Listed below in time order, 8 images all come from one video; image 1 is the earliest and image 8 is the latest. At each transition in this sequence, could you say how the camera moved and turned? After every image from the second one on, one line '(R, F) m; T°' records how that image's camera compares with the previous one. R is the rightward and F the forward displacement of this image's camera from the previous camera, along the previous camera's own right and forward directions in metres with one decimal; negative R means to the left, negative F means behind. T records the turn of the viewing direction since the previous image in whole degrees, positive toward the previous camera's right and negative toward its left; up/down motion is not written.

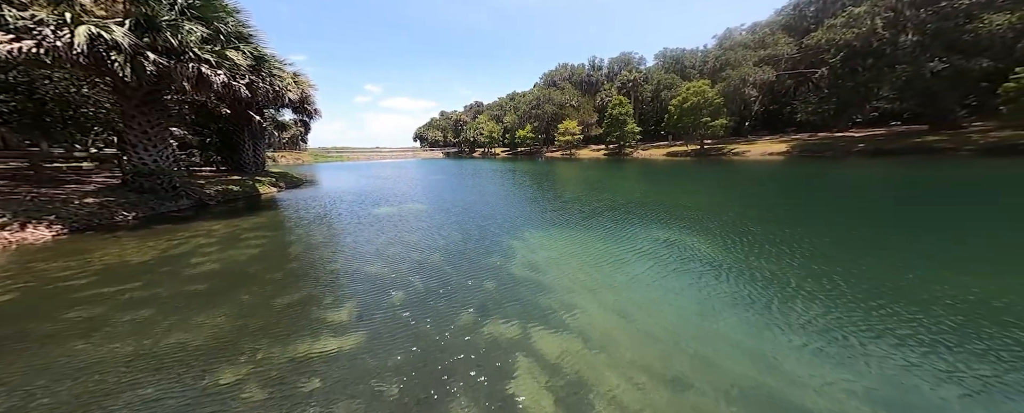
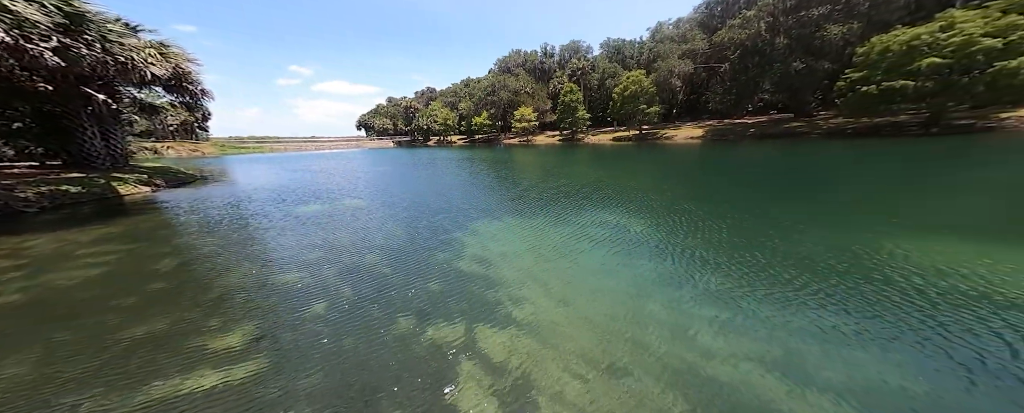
(+0.7, +0.3) m; +8°
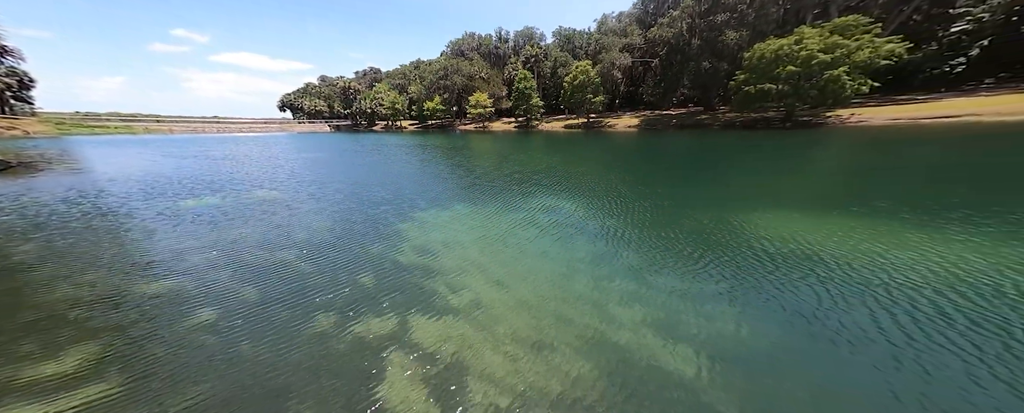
(+0.8, 0.0) m; +9°
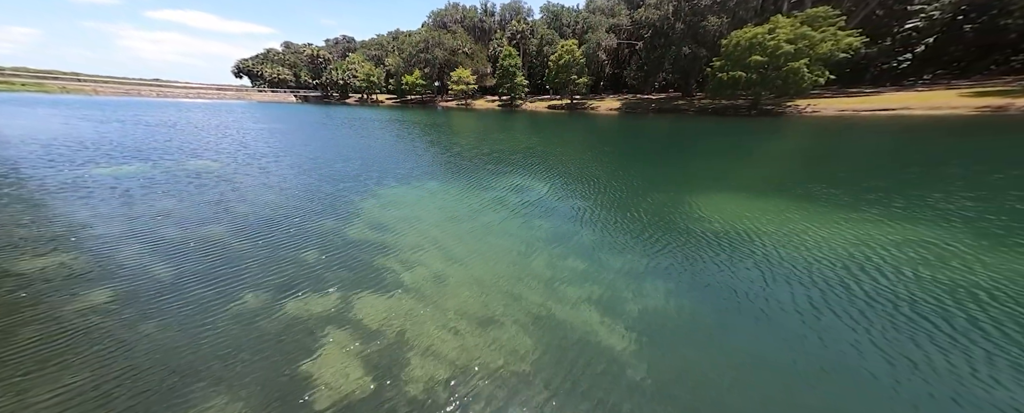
(+0.9, +0.2) m; +4°
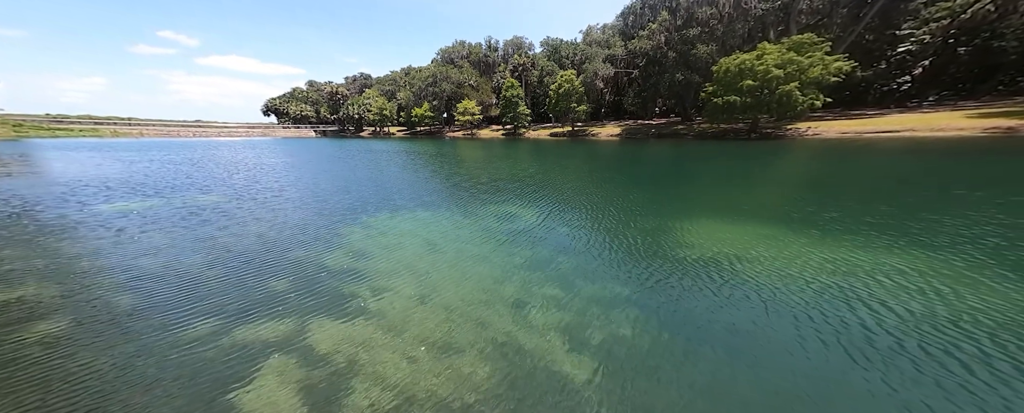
(+1.5, -0.4) m; -2°
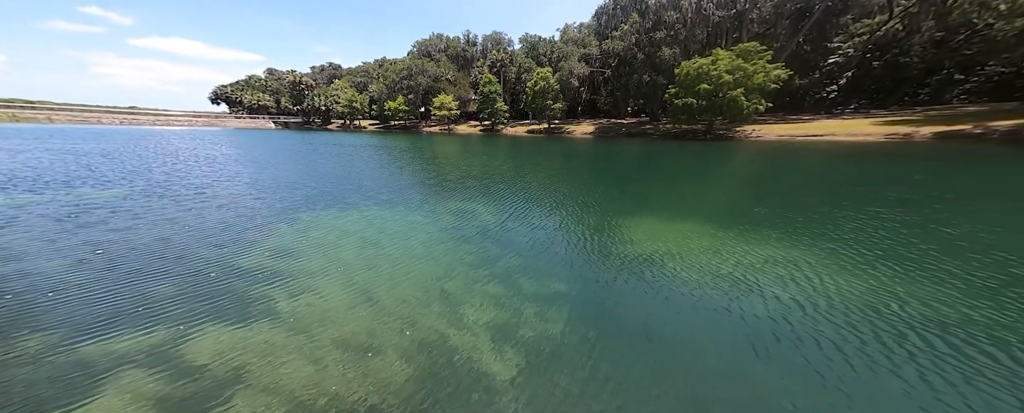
(+1.5, +0.2) m; +4°
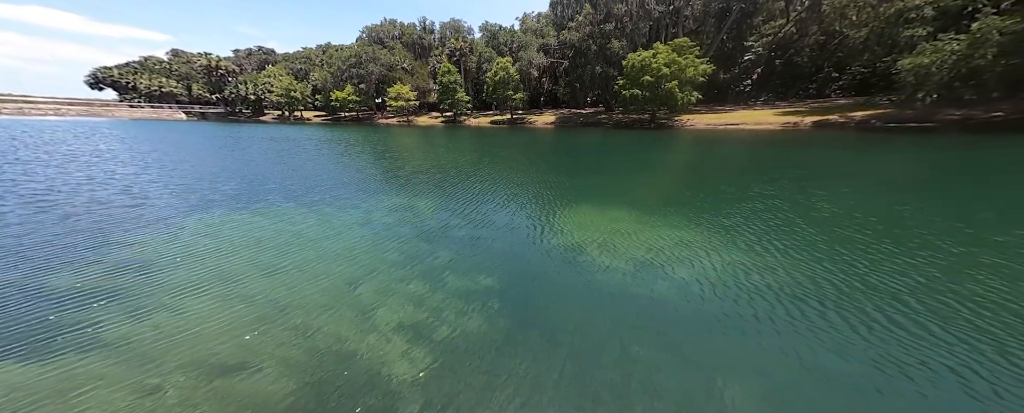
(+1.7, +0.4) m; +6°
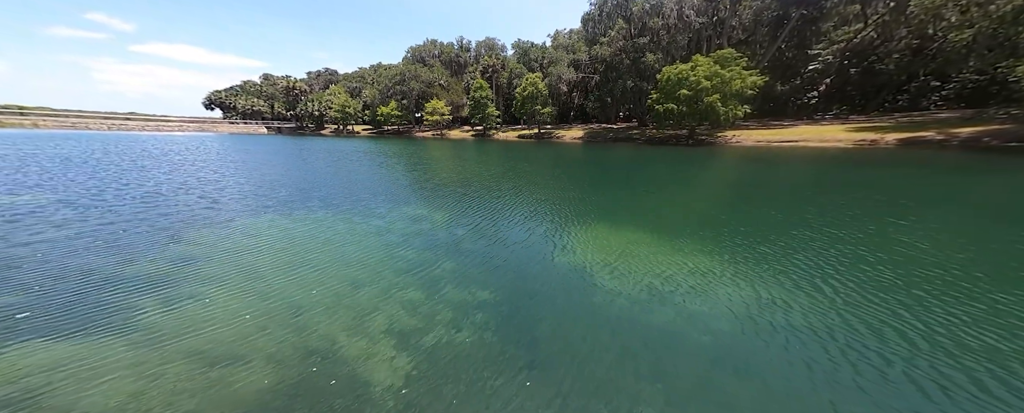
(+0.9, +0.1) m; -6°
